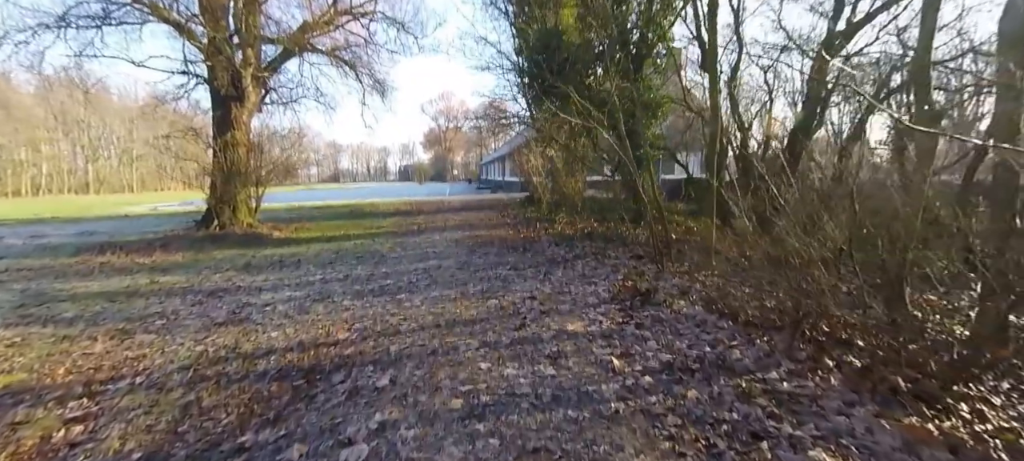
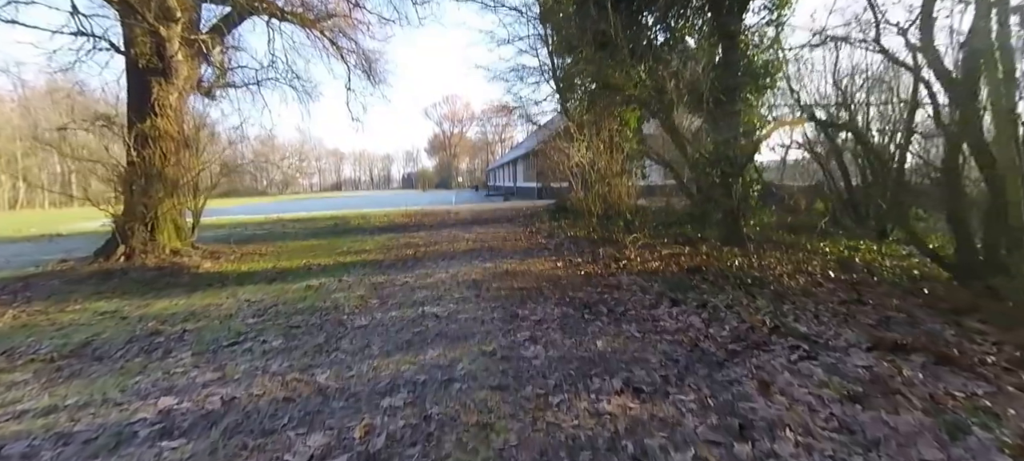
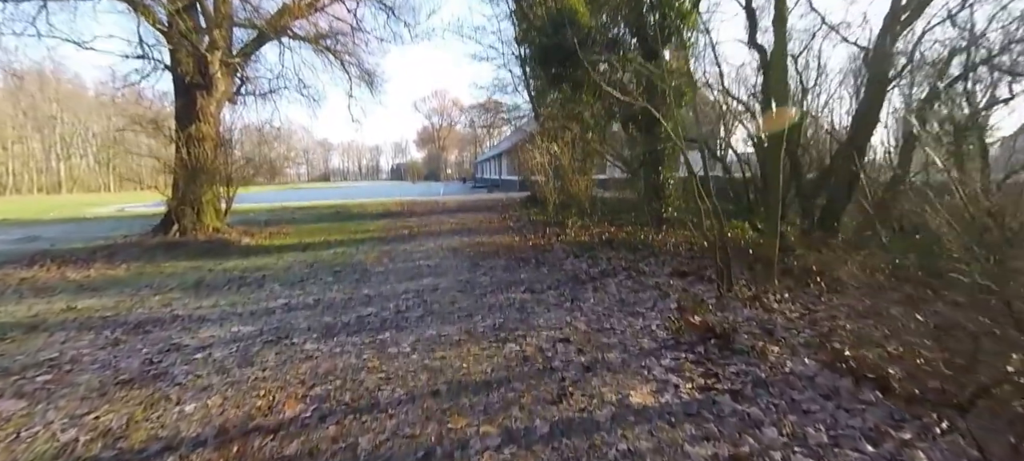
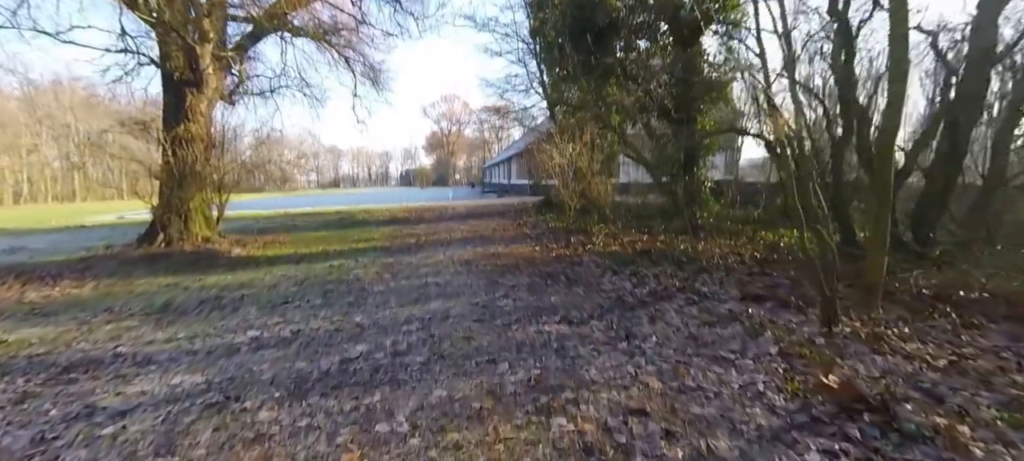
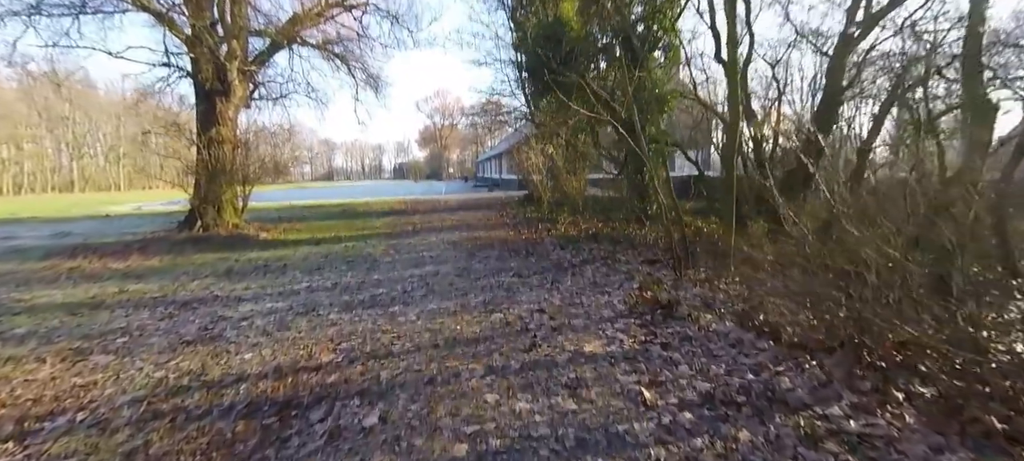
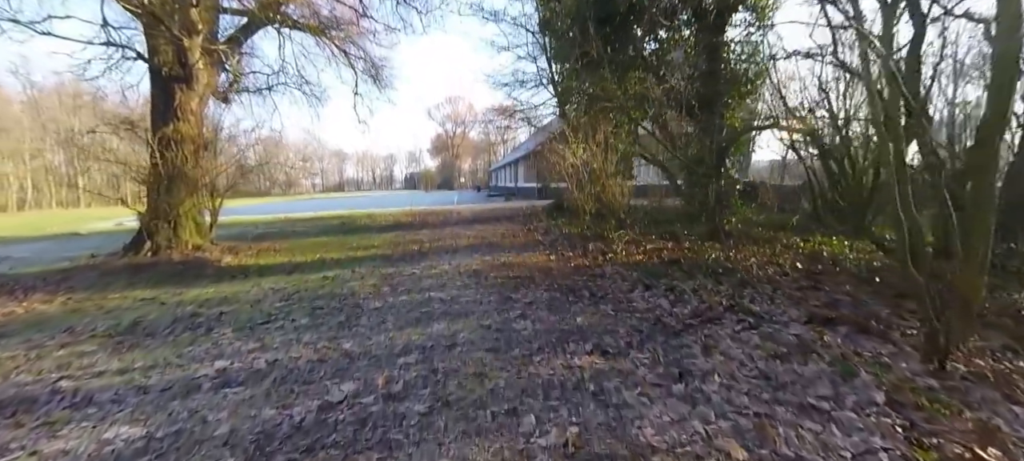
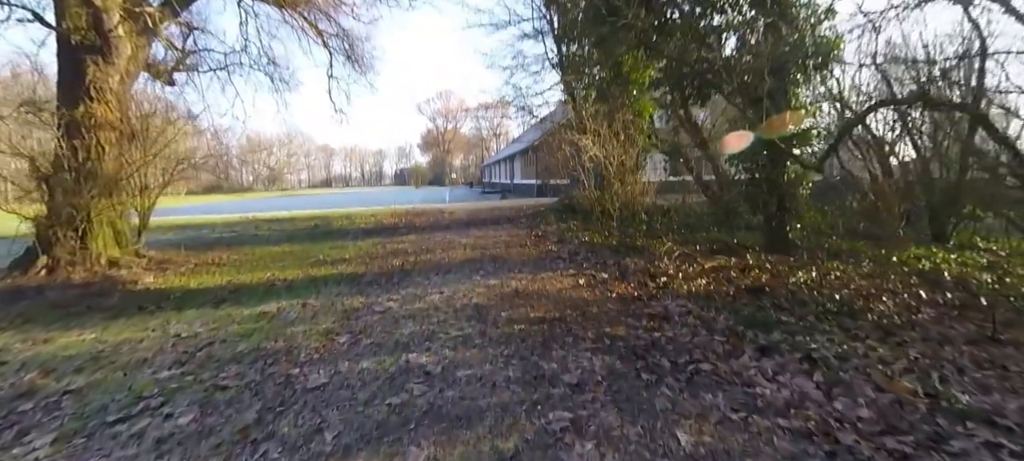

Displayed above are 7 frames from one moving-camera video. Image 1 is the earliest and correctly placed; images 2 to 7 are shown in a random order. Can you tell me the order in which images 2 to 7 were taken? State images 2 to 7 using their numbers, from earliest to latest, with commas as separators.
5, 3, 4, 6, 2, 7
